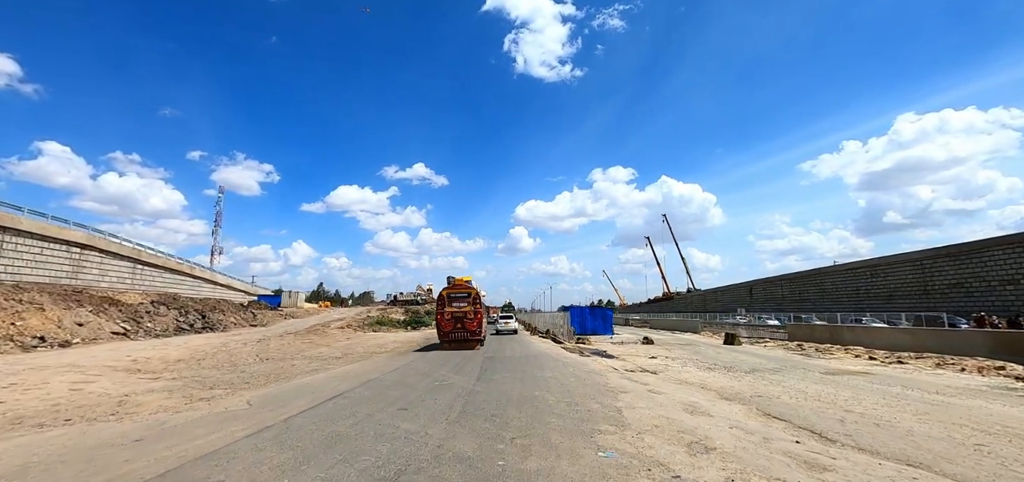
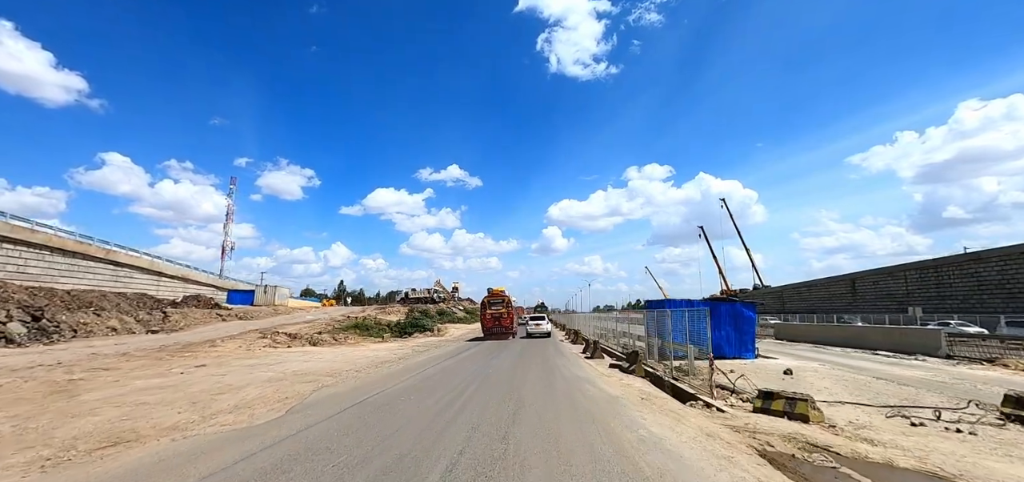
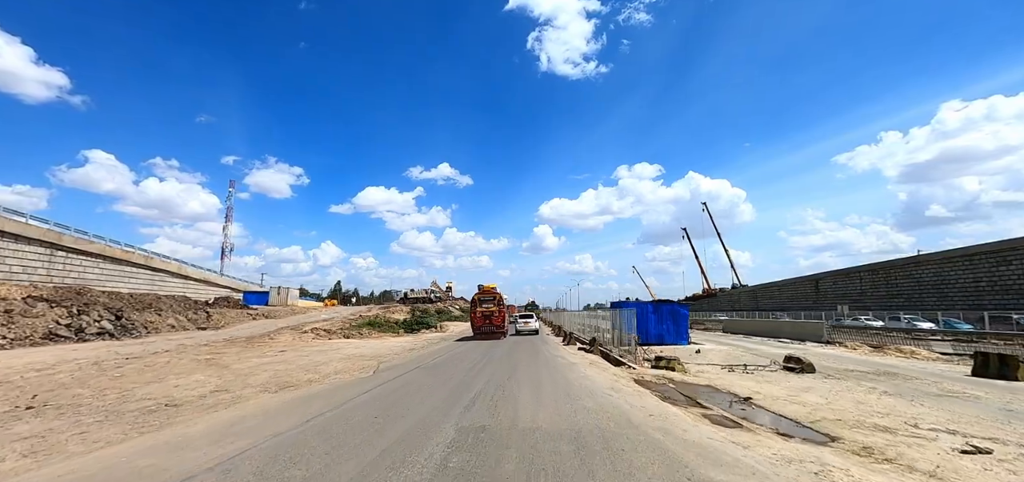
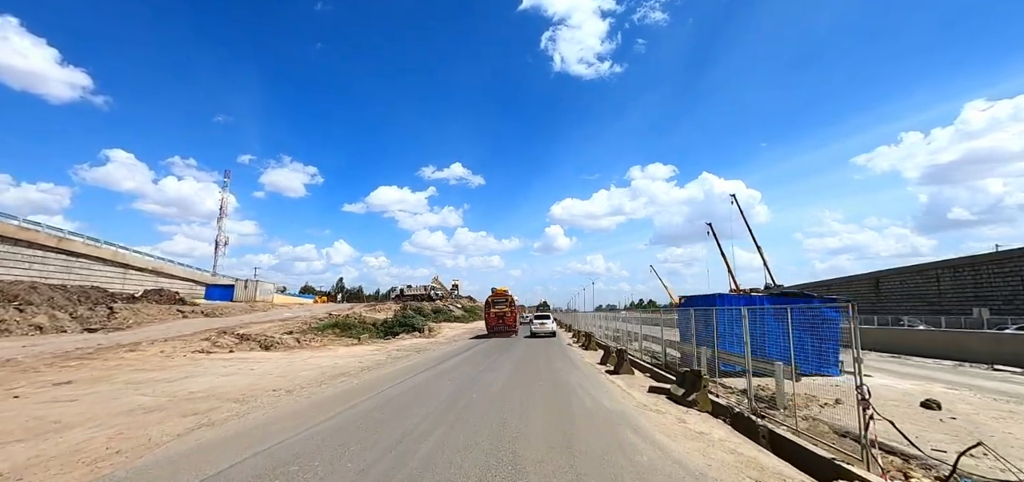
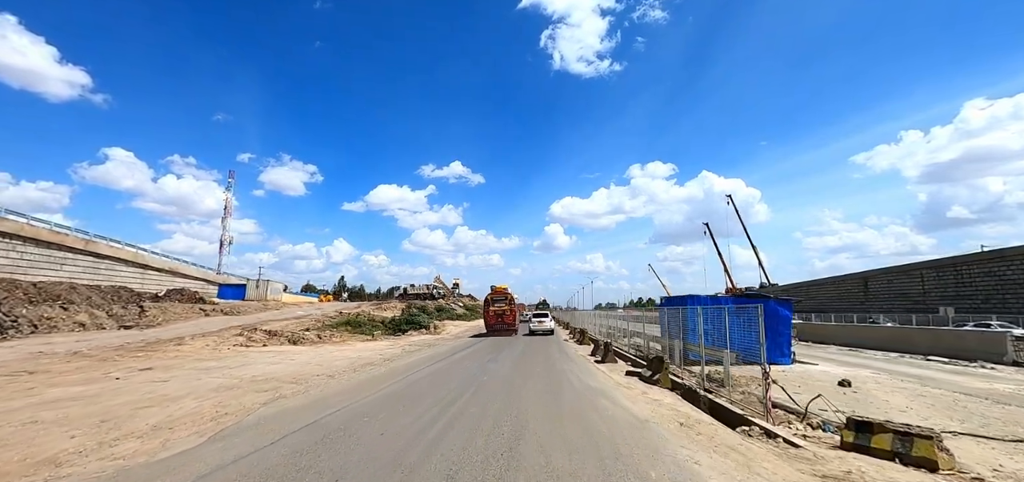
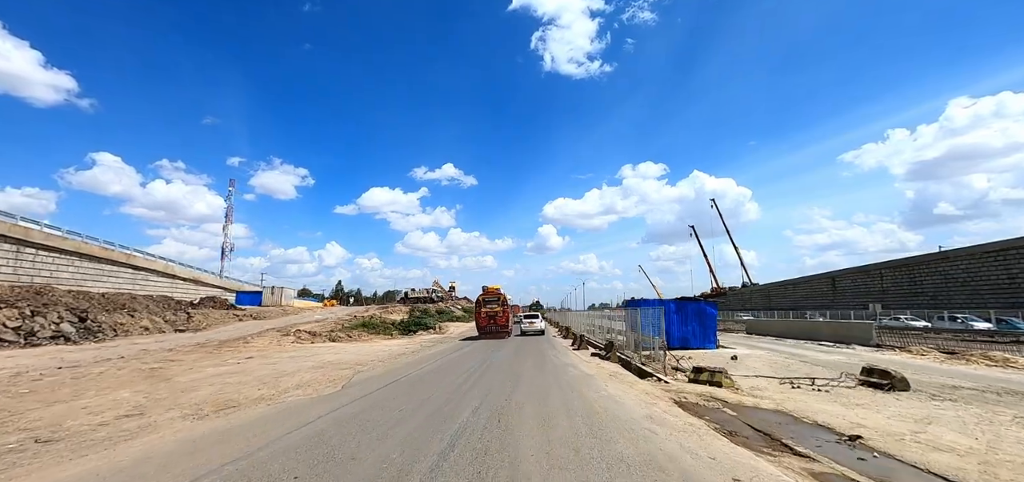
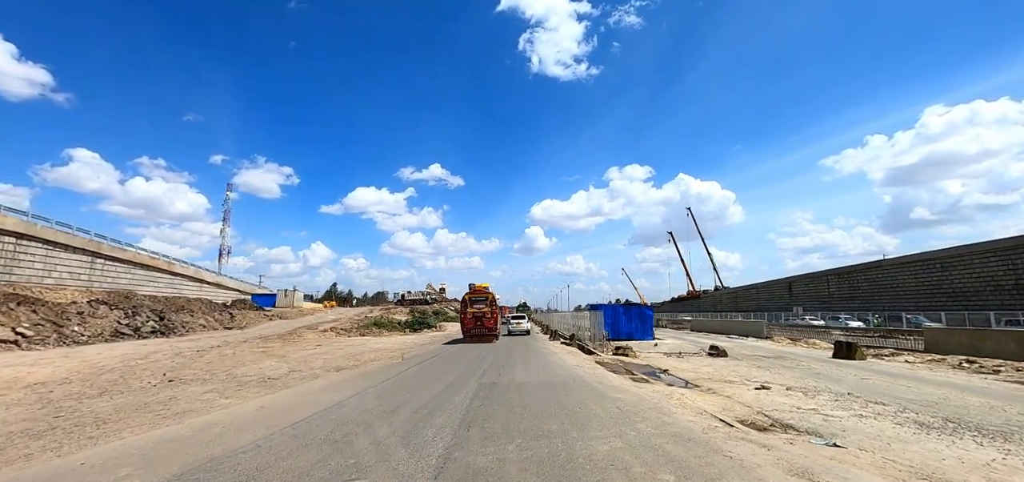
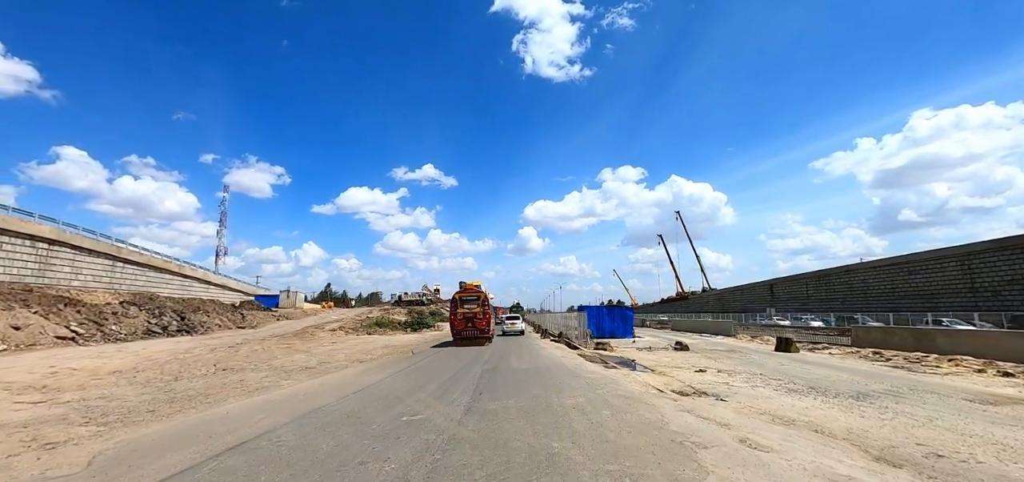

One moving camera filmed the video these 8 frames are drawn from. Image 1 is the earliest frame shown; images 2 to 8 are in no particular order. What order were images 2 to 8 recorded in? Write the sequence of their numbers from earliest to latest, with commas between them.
8, 7, 3, 6, 2, 5, 4
